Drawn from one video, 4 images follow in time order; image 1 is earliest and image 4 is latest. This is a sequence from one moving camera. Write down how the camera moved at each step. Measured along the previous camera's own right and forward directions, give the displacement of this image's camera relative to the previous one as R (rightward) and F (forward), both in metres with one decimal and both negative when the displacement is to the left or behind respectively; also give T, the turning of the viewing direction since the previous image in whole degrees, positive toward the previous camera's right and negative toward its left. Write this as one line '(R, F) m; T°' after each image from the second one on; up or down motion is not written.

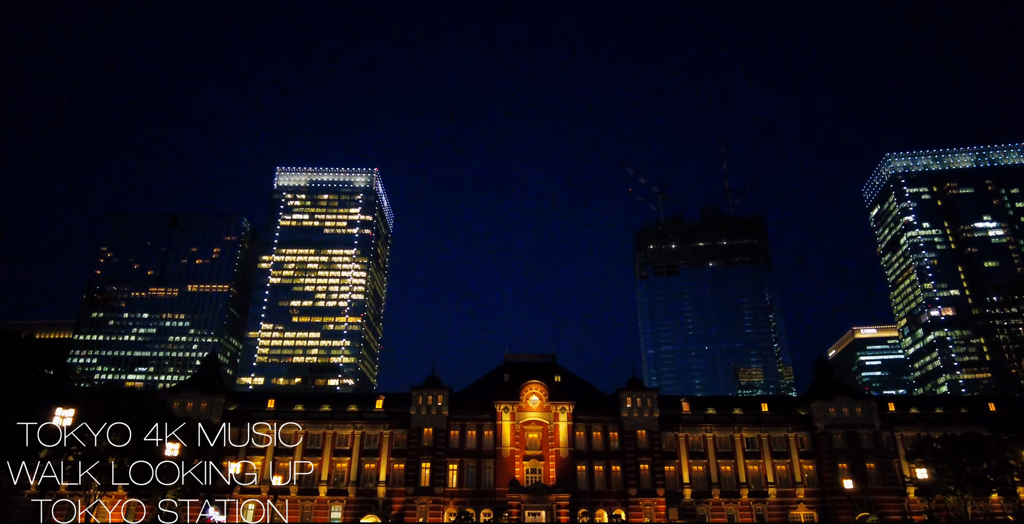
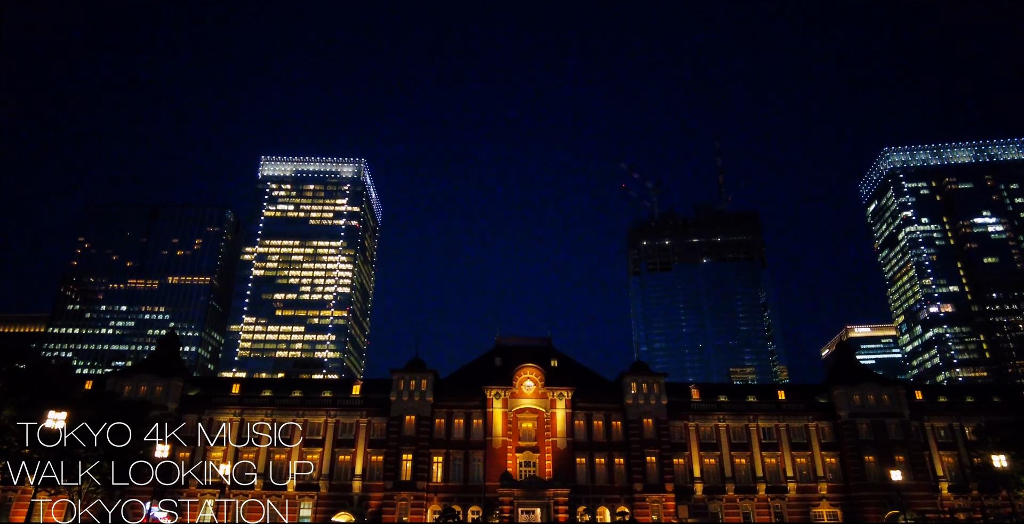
(-0.2, +6.7) m; +1°
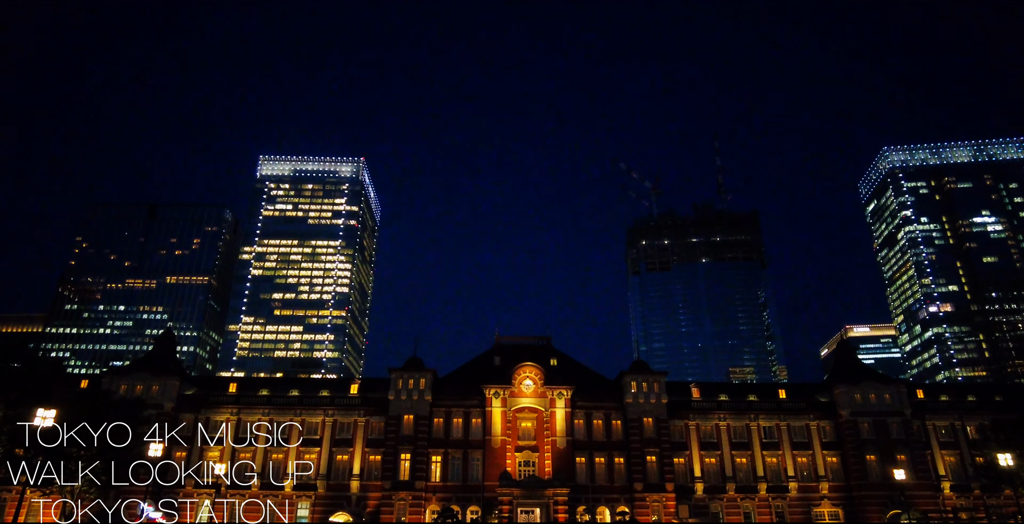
(0.0, +0.4) m; 0°
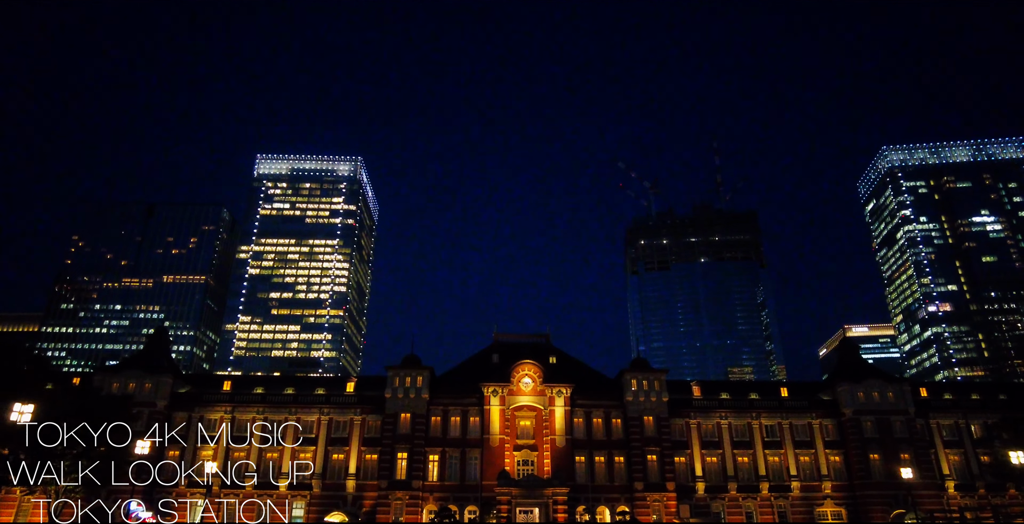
(0.0, +0.9) m; 0°
